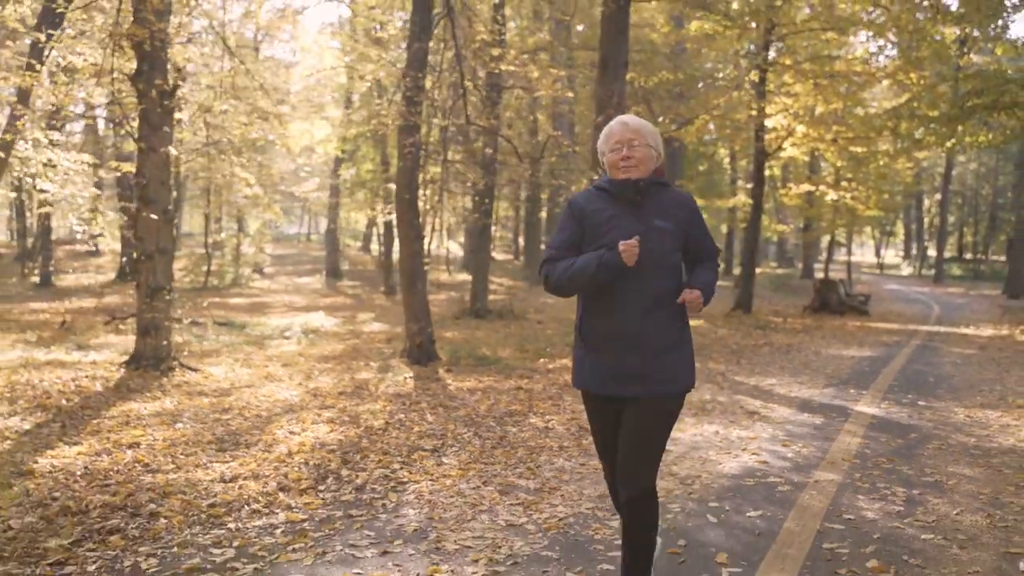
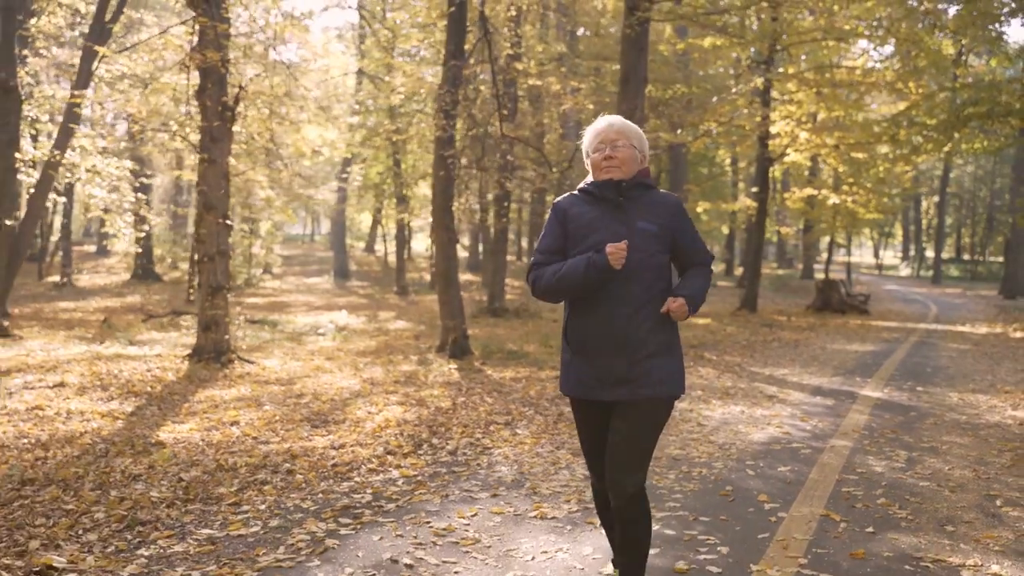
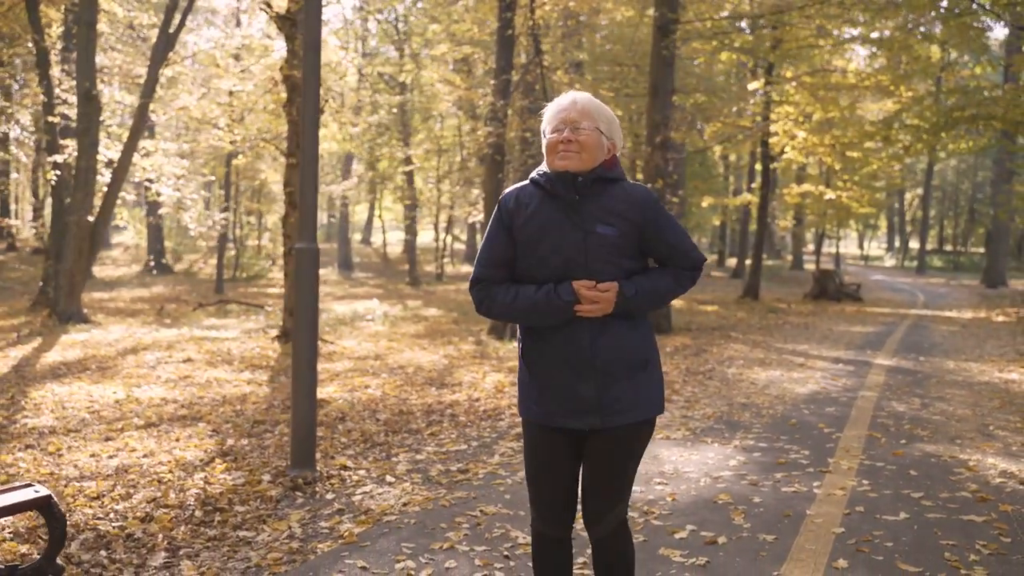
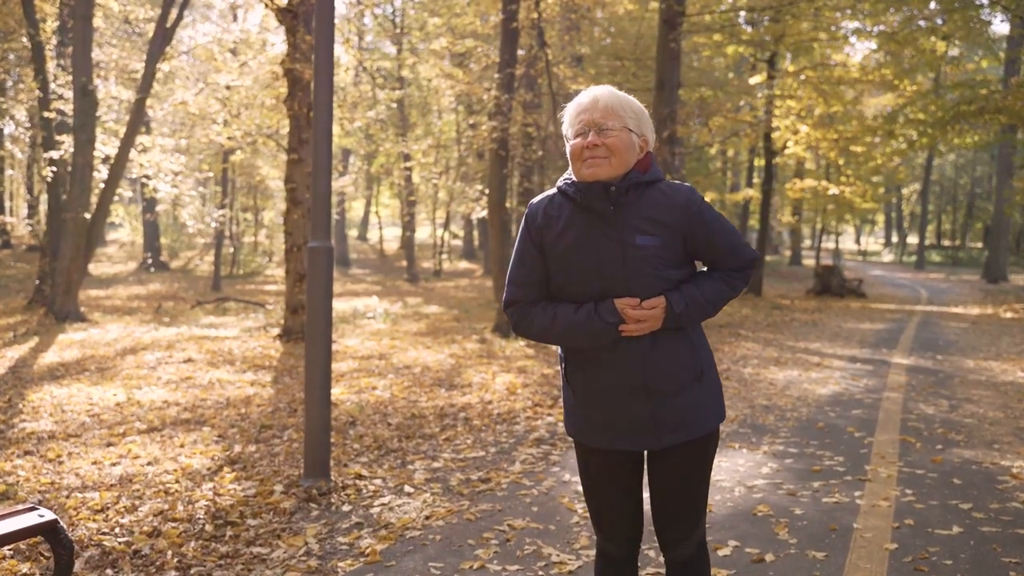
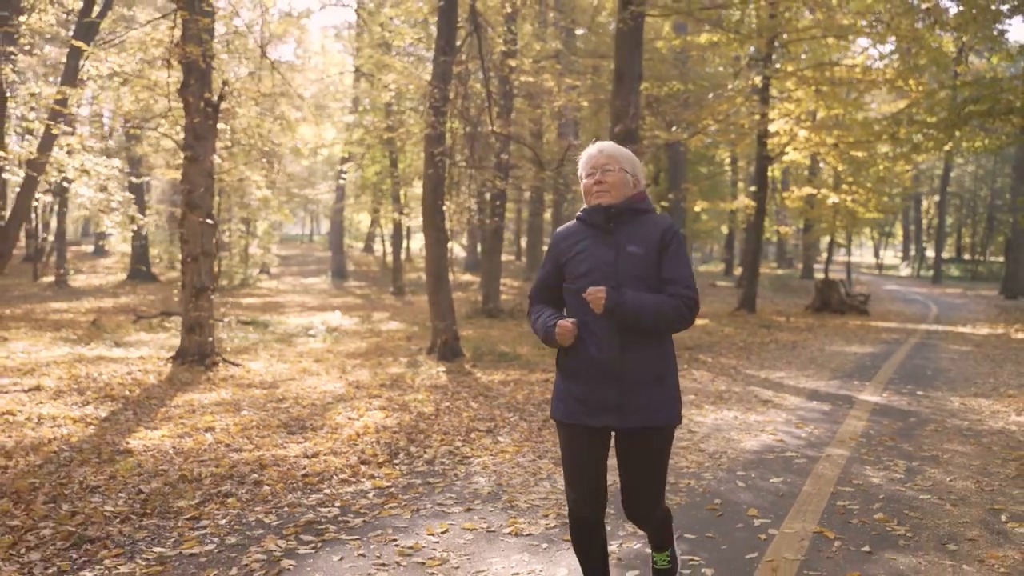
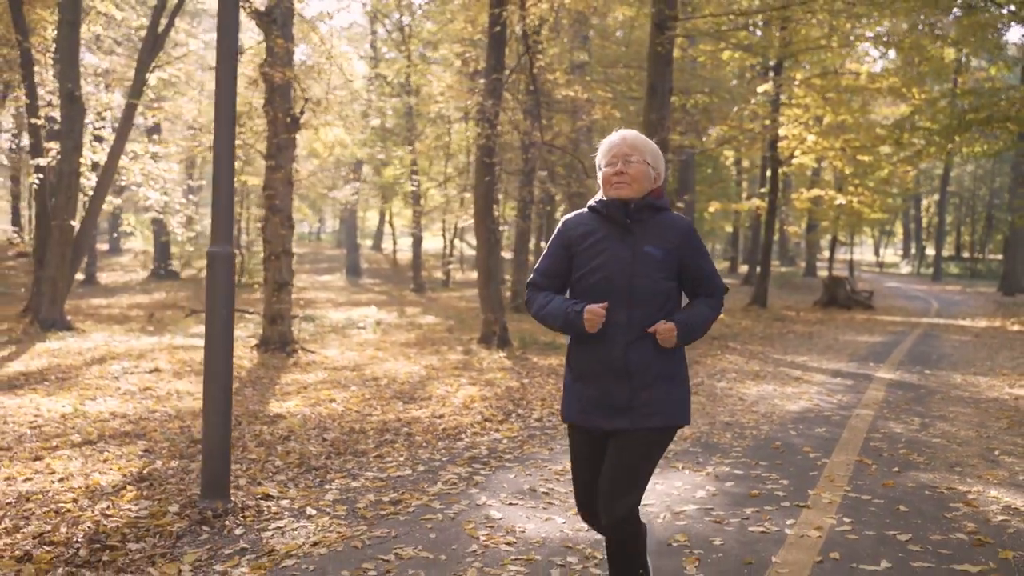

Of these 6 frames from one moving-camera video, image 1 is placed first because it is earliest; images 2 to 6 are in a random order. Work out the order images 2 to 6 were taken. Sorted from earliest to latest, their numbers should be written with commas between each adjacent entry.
5, 2, 6, 3, 4
